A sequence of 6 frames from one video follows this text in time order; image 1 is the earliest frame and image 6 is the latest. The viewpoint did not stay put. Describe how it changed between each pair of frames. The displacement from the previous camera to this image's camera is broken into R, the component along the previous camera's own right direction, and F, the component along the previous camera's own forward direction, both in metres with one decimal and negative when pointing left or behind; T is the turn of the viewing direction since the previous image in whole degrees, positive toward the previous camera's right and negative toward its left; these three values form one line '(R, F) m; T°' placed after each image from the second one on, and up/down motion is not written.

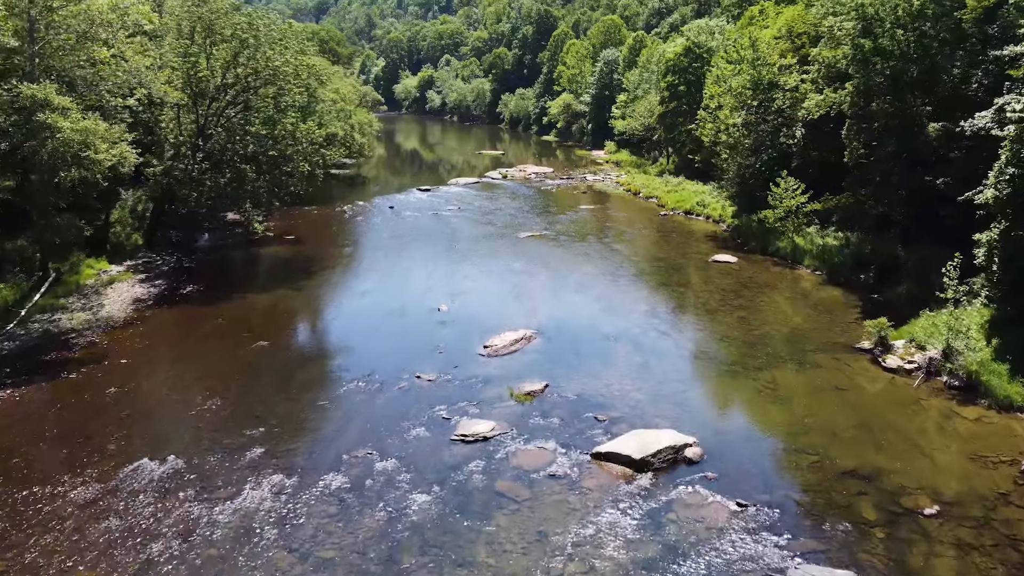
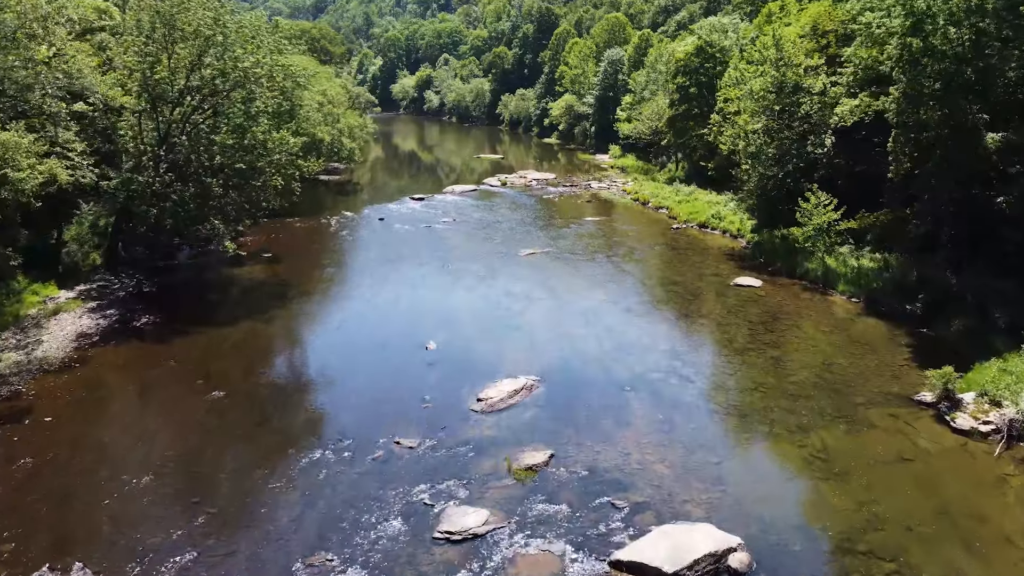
(+0.1, +3.3) m; 0°
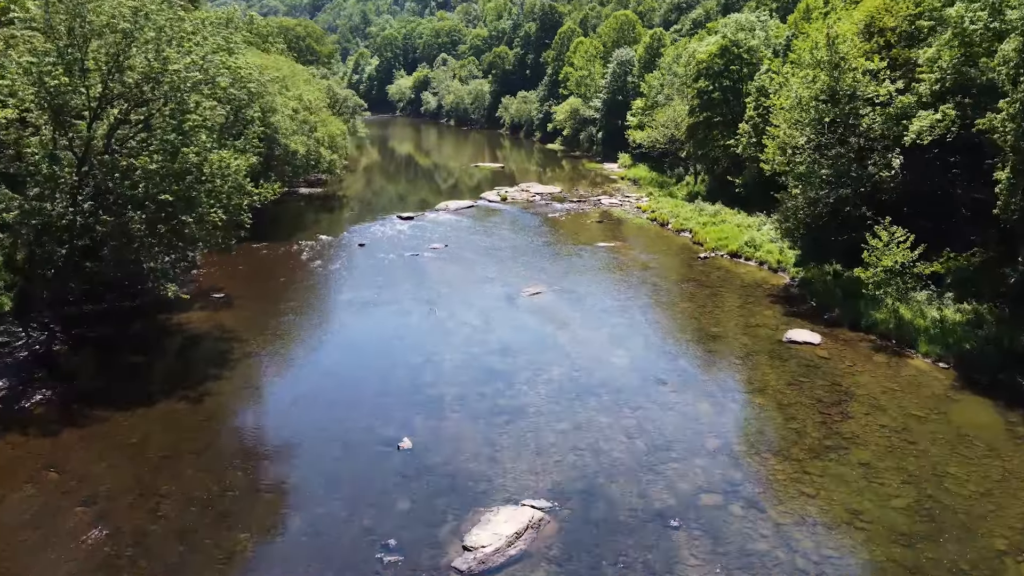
(0.0, +5.6) m; 0°
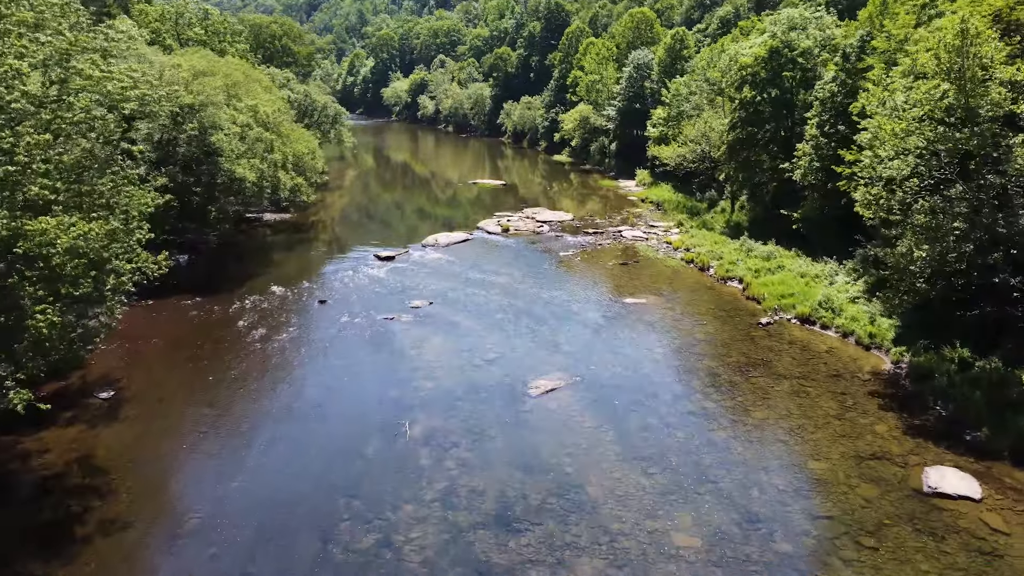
(-0.1, +7.9) m; 0°
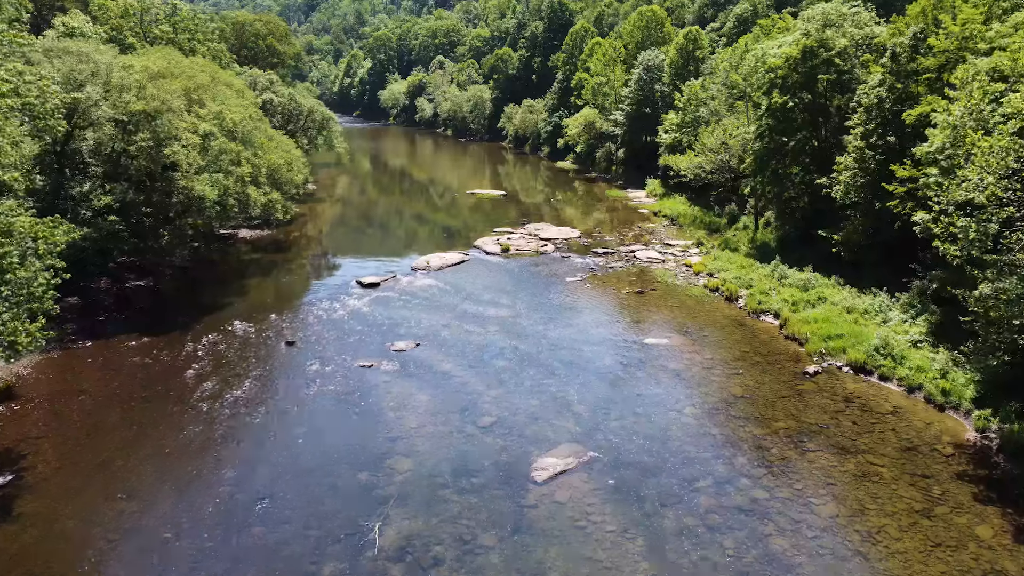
(0.0, +4.1) m; 0°
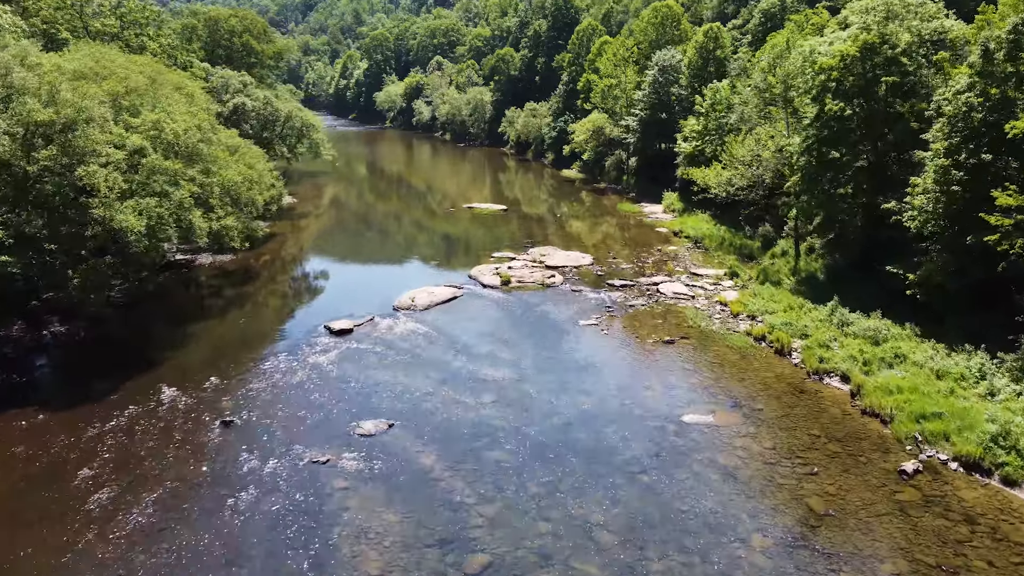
(0.0, +5.4) m; 0°
